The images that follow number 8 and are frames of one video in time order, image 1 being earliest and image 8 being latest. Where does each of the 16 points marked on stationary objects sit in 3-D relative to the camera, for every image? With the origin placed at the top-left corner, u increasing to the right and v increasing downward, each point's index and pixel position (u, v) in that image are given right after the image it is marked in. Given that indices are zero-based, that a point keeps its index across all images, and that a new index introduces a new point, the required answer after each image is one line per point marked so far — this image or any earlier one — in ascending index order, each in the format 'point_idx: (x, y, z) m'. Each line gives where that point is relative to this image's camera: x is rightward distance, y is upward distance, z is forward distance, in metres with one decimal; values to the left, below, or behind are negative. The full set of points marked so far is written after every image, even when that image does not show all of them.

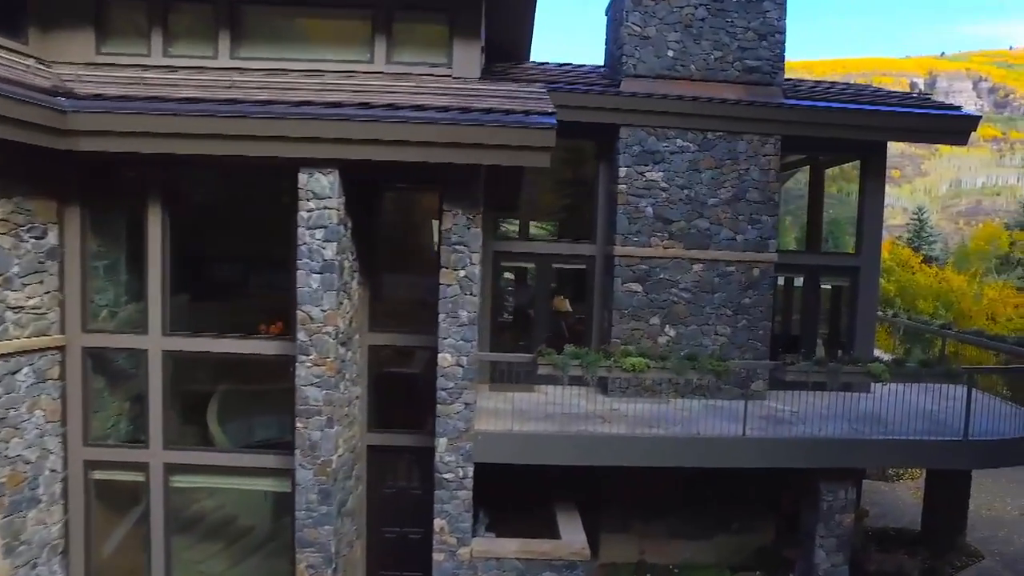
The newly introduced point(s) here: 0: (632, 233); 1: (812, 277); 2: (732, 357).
0: (+1.5, +0.7, +9.4) m
1: (+4.2, +0.1, +10.8) m
2: (+2.8, -0.9, +9.6) m
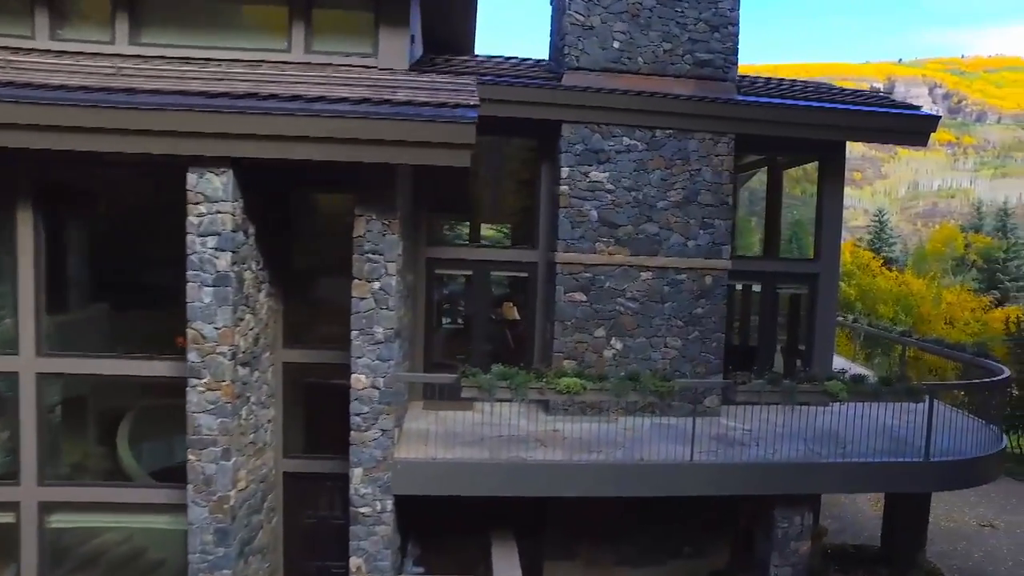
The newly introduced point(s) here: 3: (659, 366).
0: (+0.7, +0.6, +8.7) m
1: (+3.4, 0.0, +10.2) m
2: (+2.0, -1.0, +9.0) m
3: (+1.7, -0.9, +9.0) m
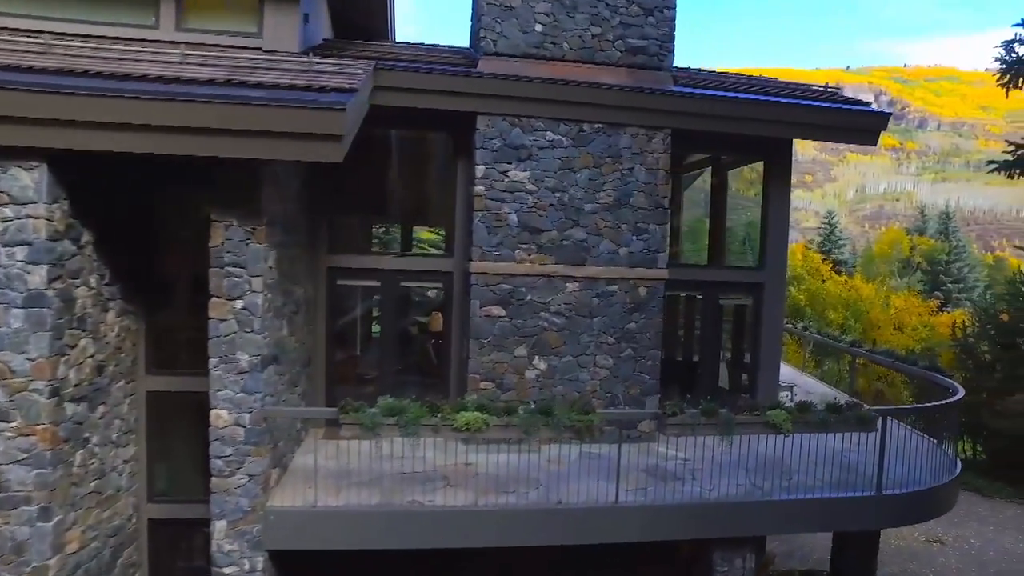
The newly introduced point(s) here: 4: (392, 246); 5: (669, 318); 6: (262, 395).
0: (-0.2, +0.4, +7.7) m
1: (+2.4, -0.1, +9.3) m
2: (+1.1, -1.1, +8.1) m
3: (+0.8, -1.0, +8.0) m
4: (-1.0, +0.5, +8.3) m
5: (+1.9, -0.4, +9.2) m
6: (-1.9, -0.8, +5.7) m
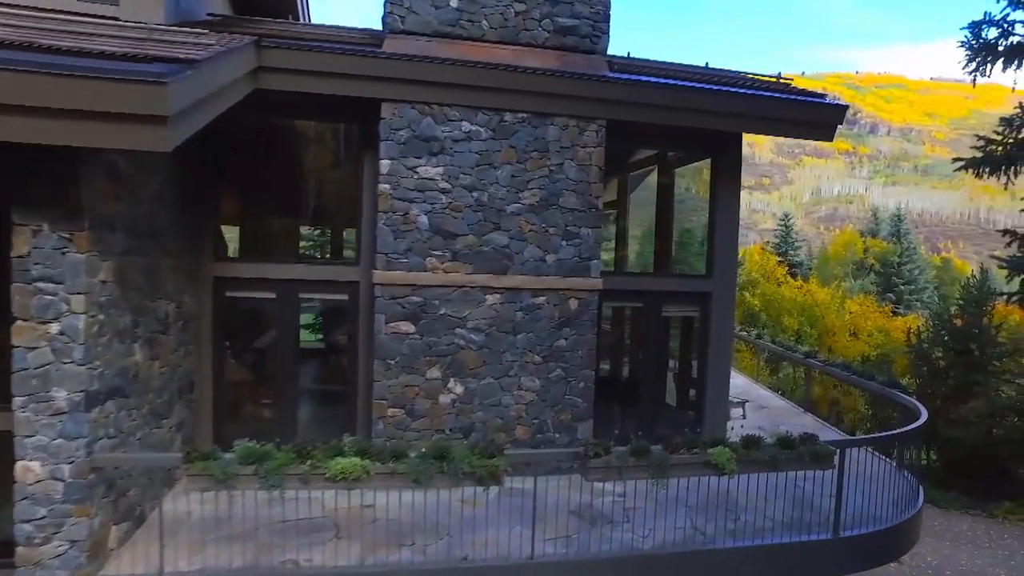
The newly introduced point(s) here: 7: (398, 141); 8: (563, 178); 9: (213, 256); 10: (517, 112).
0: (-1.0, +0.3, +6.7) m
1: (+1.5, -0.2, +8.5) m
2: (+0.3, -1.2, +7.1) m
3: (0.0, -1.2, +7.1) m
4: (-1.8, +0.4, +7.3) m
5: (+1.0, -0.5, +8.3) m
6: (-2.5, -0.9, +4.6) m
7: (-1.0, +1.3, +6.7) m
8: (+0.5, +1.0, +7.0) m
9: (-2.8, +0.3, +7.2) m
10: (0.0, +1.6, +6.9) m
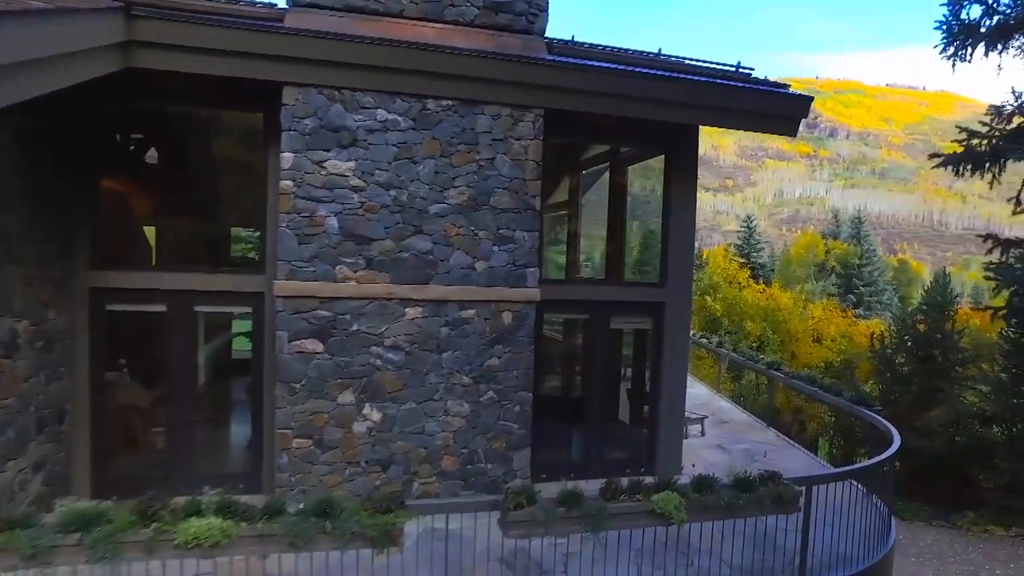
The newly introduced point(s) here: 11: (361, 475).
0: (-1.6, +0.2, +5.8) m
1: (+0.9, -0.3, +7.7) m
2: (-0.3, -1.3, +6.3) m
3: (-0.6, -1.2, +6.2) m
4: (-2.4, +0.3, +6.3) m
5: (+0.4, -0.6, +7.5) m
6: (-3.0, -1.0, +3.6) m
7: (-1.6, +1.2, +5.8) m
8: (-0.1, +0.9, +6.2) m
9: (-3.4, +0.2, +6.2) m
10: (-0.6, +1.5, +6.0) m
11: (-1.2, -1.5, +6.1) m
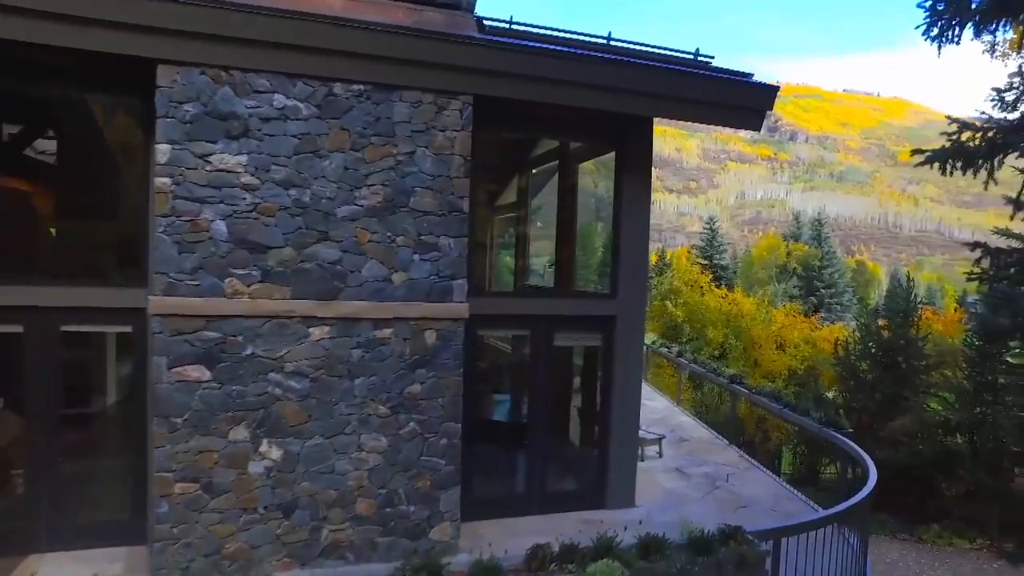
0: (-2.1, +0.1, +4.9) m
1: (+0.3, -0.4, +6.9) m
2: (-0.9, -1.4, +5.4) m
3: (-1.1, -1.4, +5.3) m
4: (-3.0, +0.1, +5.4) m
5: (-0.2, -0.7, +6.7) m
6: (-3.4, -1.1, +2.7) m
7: (-2.1, +1.1, +4.8) m
8: (-0.7, +0.8, +5.3) m
9: (-3.9, +0.1, +5.2) m
10: (-1.1, +1.4, +5.1) m
11: (-1.7, -1.6, +5.2) m
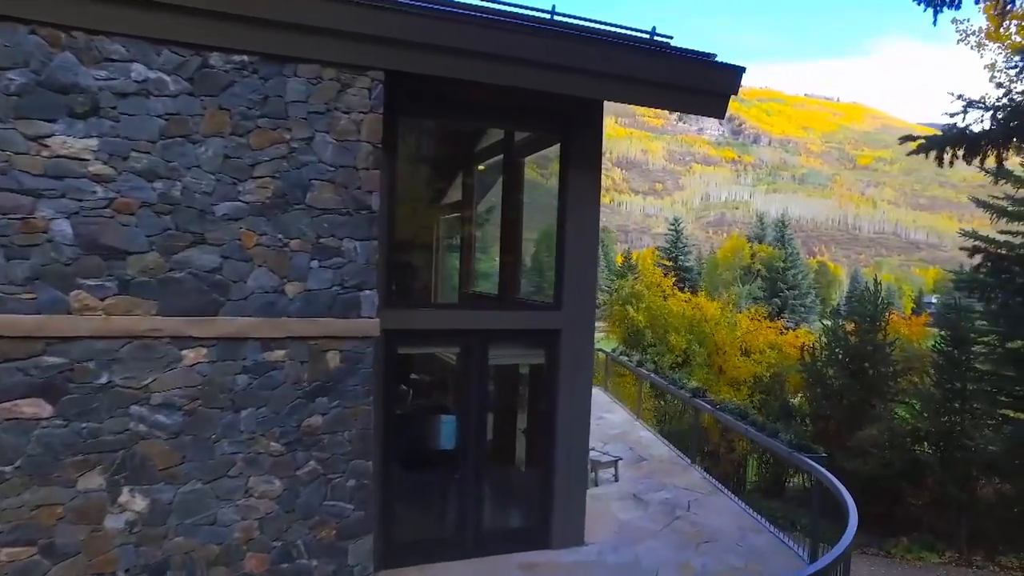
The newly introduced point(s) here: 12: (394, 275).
0: (-2.5, 0.0, +3.9) m
1: (-0.3, -0.5, +6.0) m
2: (-1.3, -1.5, +4.5) m
3: (-1.6, -1.4, +4.4) m
4: (-3.5, +0.1, +4.4) m
5: (-0.8, -0.8, +5.8) m
6: (-3.8, -1.2, +1.7) m
7: (-2.5, +1.0, +3.9) m
8: (-1.1, +0.7, +4.4) m
9: (-4.4, 0.0, +4.1) m
10: (-1.5, +1.3, +4.2) m
11: (-2.2, -1.7, +4.2) m
12: (-0.8, +0.1, +5.6) m
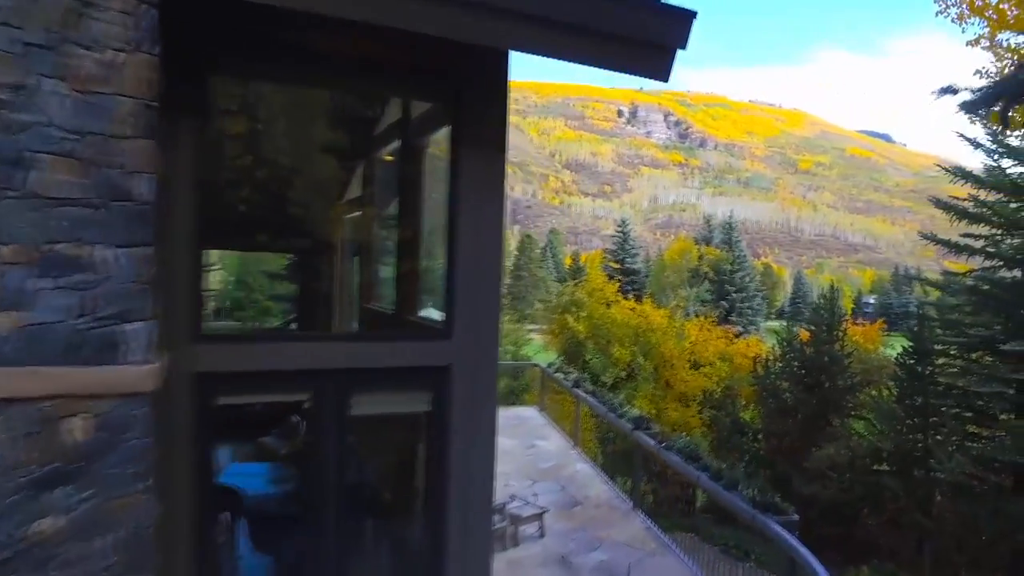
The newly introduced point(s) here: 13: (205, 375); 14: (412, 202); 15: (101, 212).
0: (-3.1, -0.1, +2.3) m
1: (-1.0, -0.6, +4.5) m
2: (-1.9, -1.6, +2.9) m
3: (-2.2, -1.5, +2.8) m
4: (-4.0, -0.1, +2.7) m
5: (-1.4, -0.9, +4.2) m
6: (-4.2, -1.3, -0.1) m
7: (-3.1, +0.9, +2.2) m
8: (-1.7, +0.6, +2.9) m
9: (-5.0, -0.1, +2.4) m
10: (-2.1, +1.2, +2.6) m
11: (-2.8, -1.8, +2.6) m
12: (-1.4, 0.0, +4.0) m
13: (-1.5, -0.4, +3.9) m
14: (-0.7, +0.5, +4.6) m
15: (-1.6, +0.3, +3.0) m
